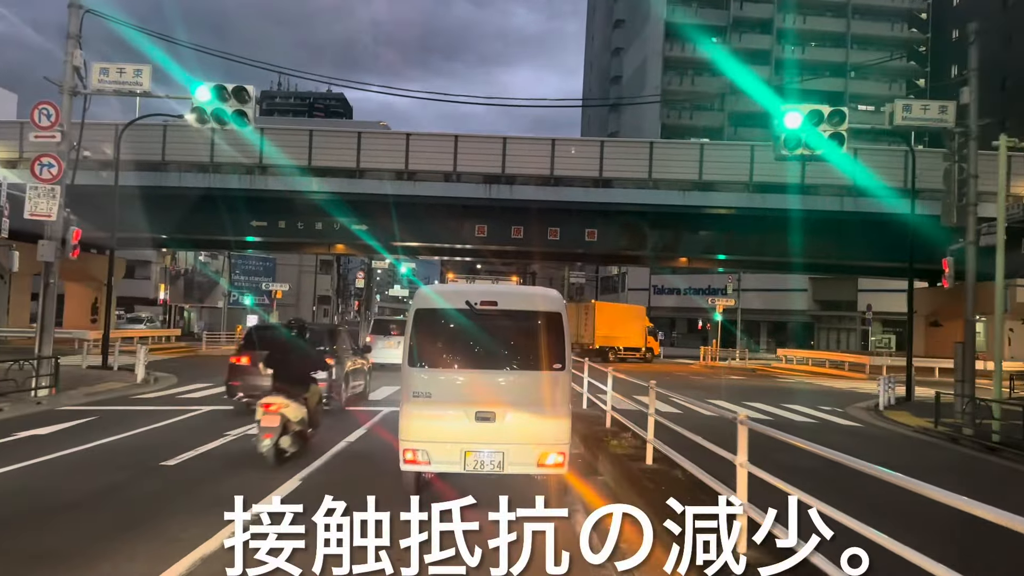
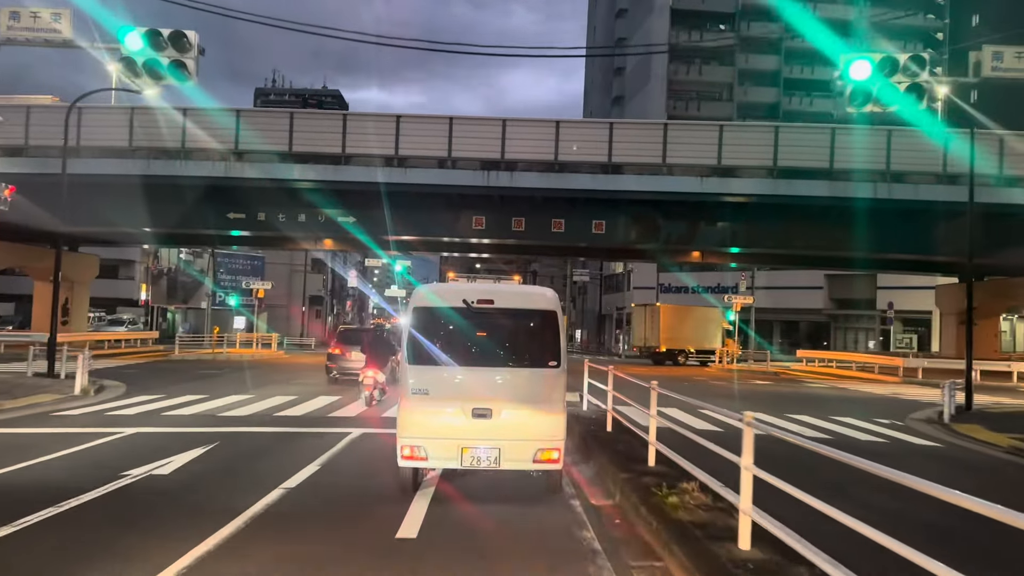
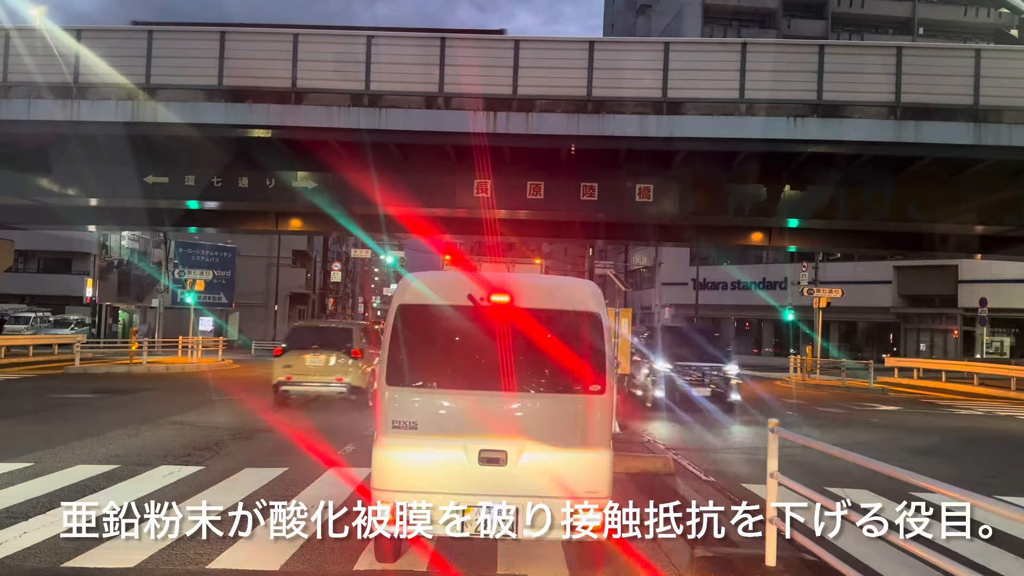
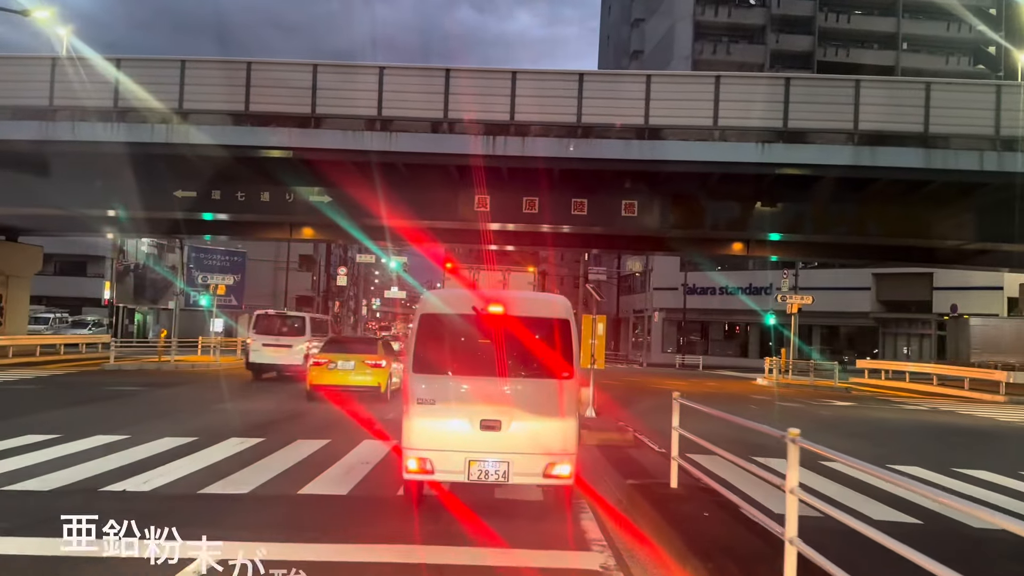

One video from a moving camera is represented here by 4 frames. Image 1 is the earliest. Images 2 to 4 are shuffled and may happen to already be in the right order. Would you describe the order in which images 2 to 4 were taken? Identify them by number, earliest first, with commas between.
2, 4, 3
